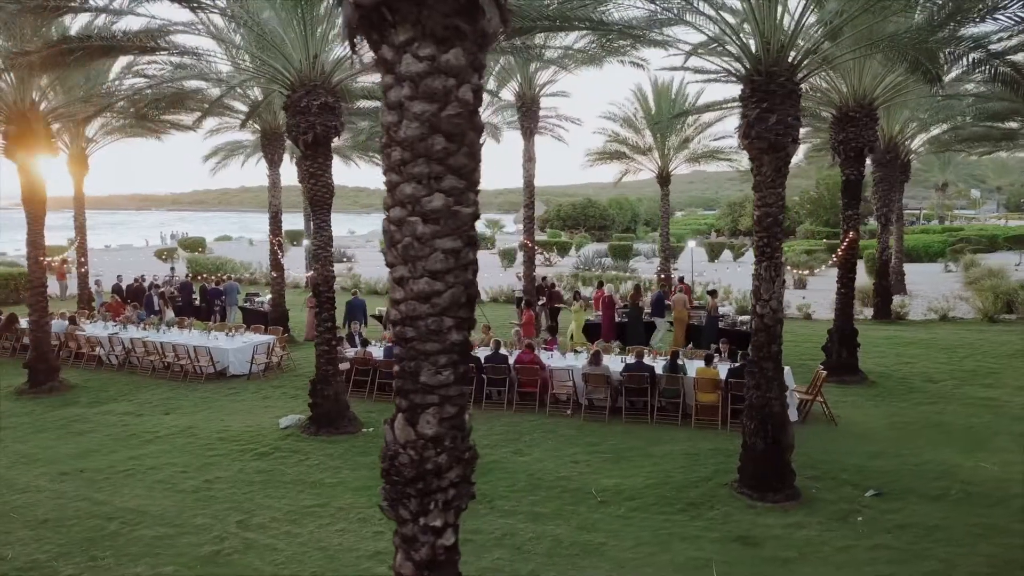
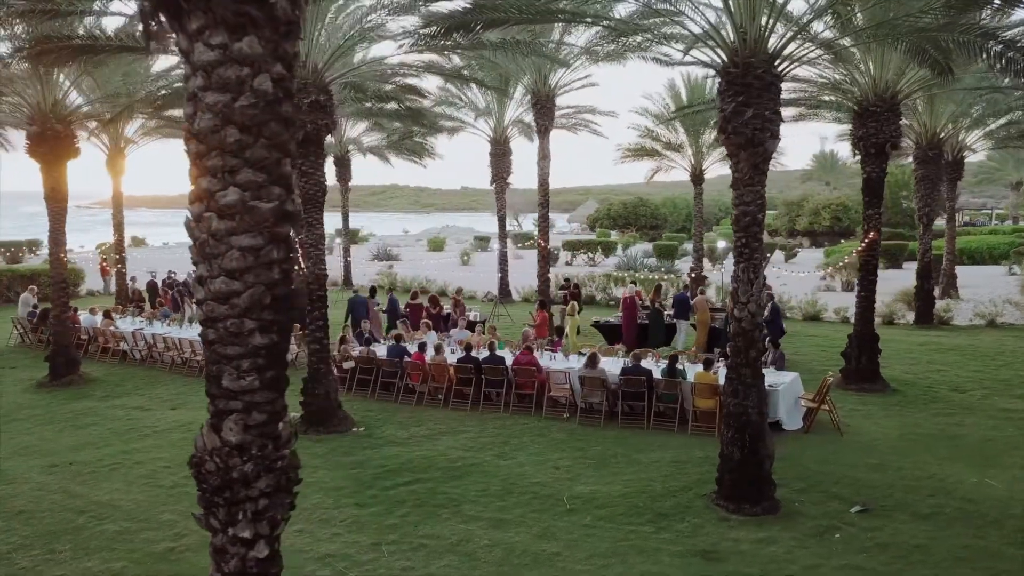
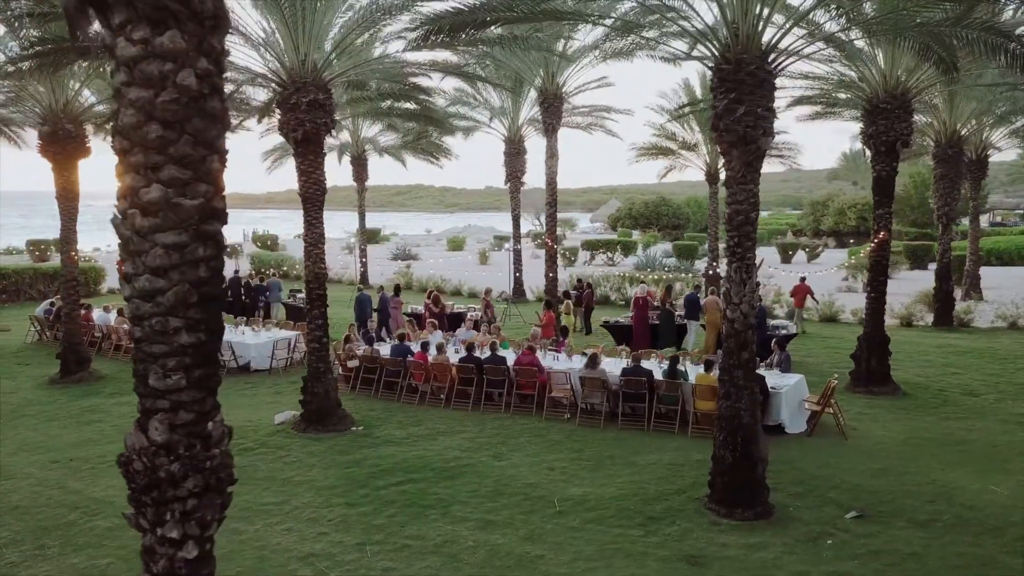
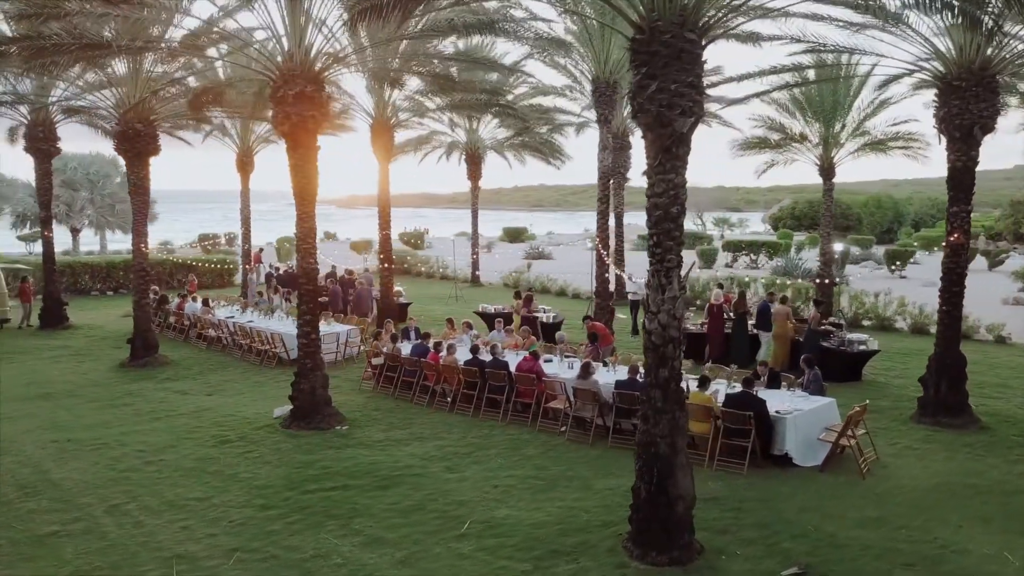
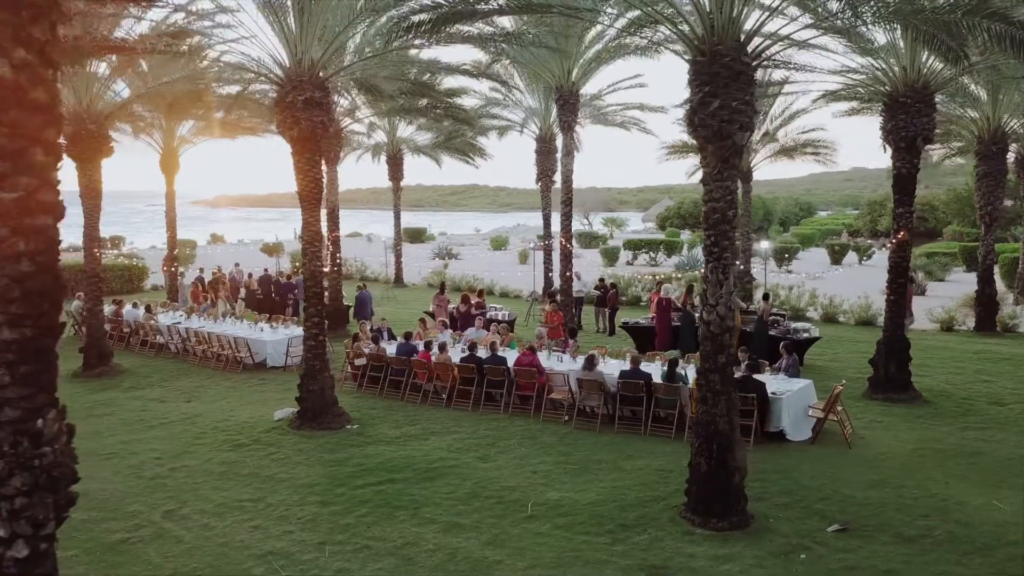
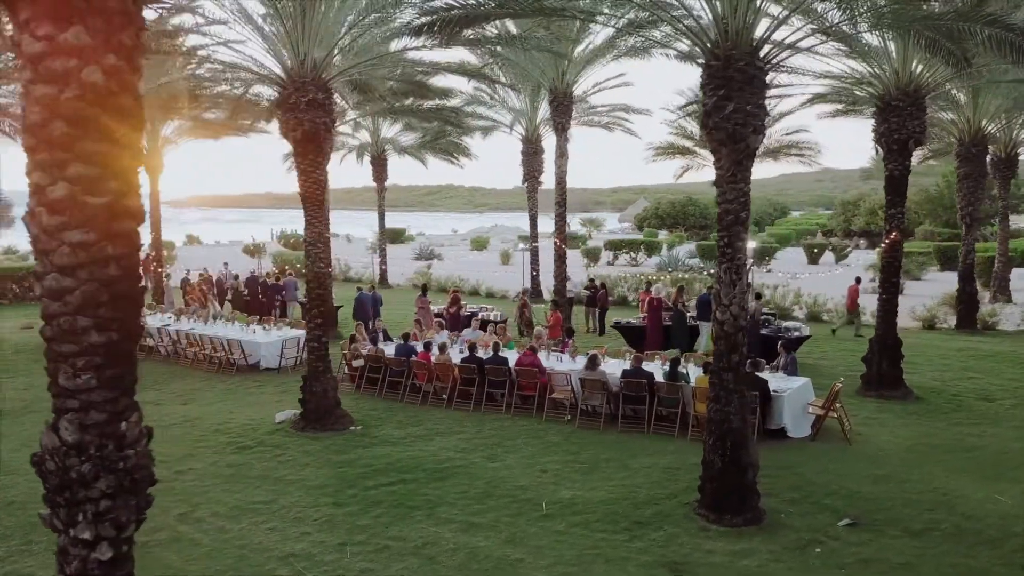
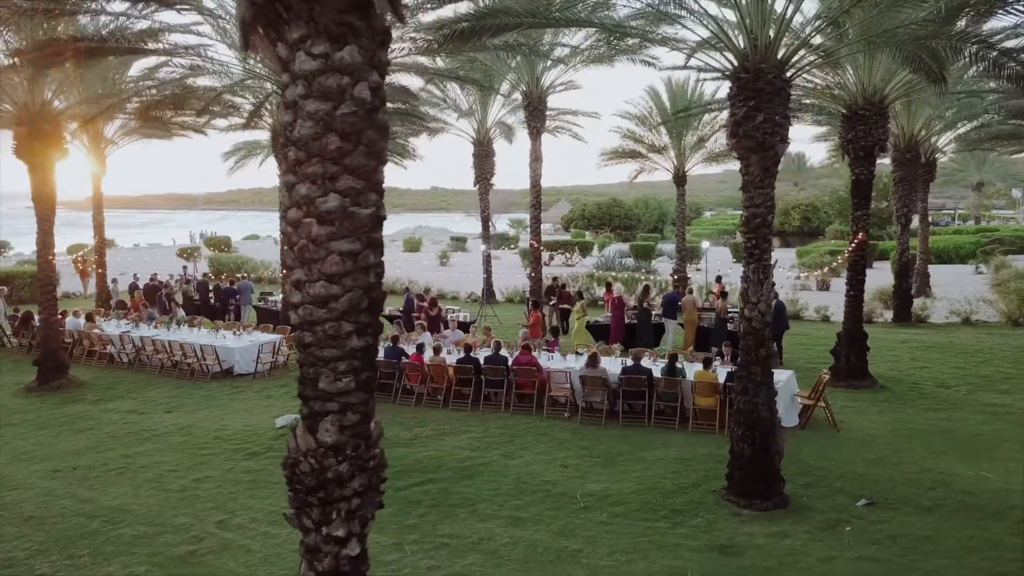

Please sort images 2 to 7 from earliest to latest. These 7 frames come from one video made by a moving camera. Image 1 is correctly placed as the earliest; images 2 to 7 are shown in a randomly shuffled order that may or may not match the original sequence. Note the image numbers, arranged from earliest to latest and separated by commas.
7, 2, 3, 6, 5, 4
